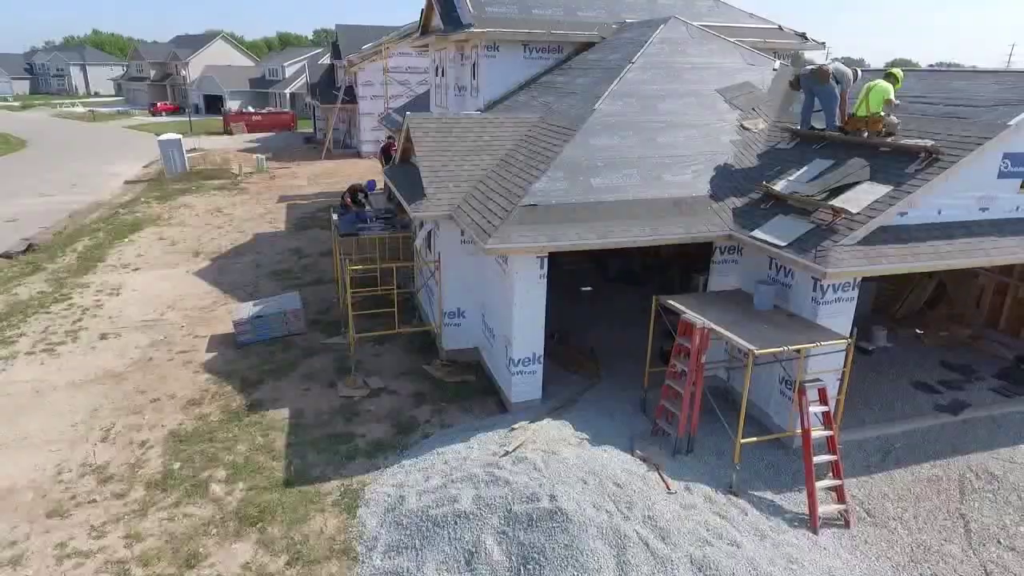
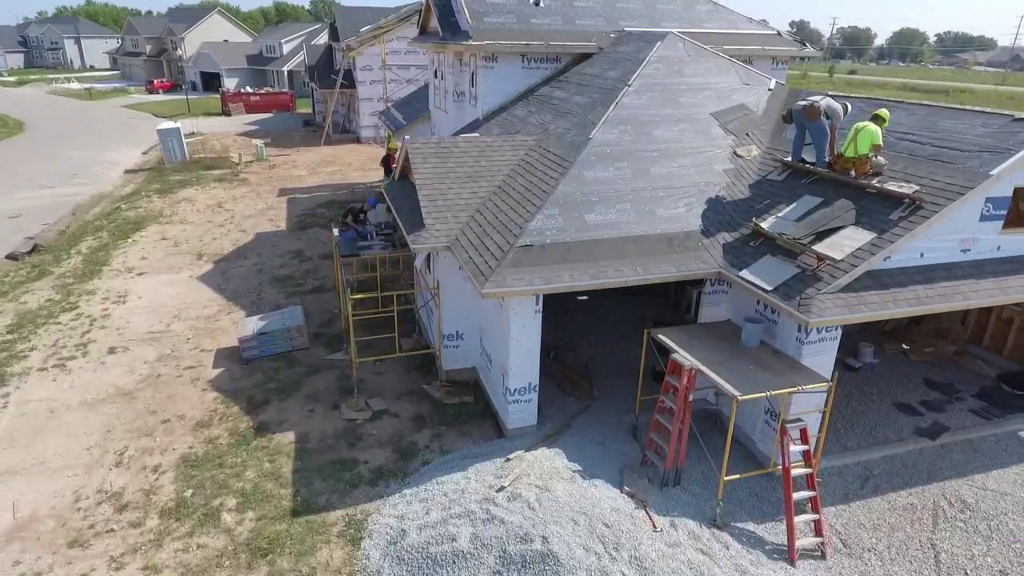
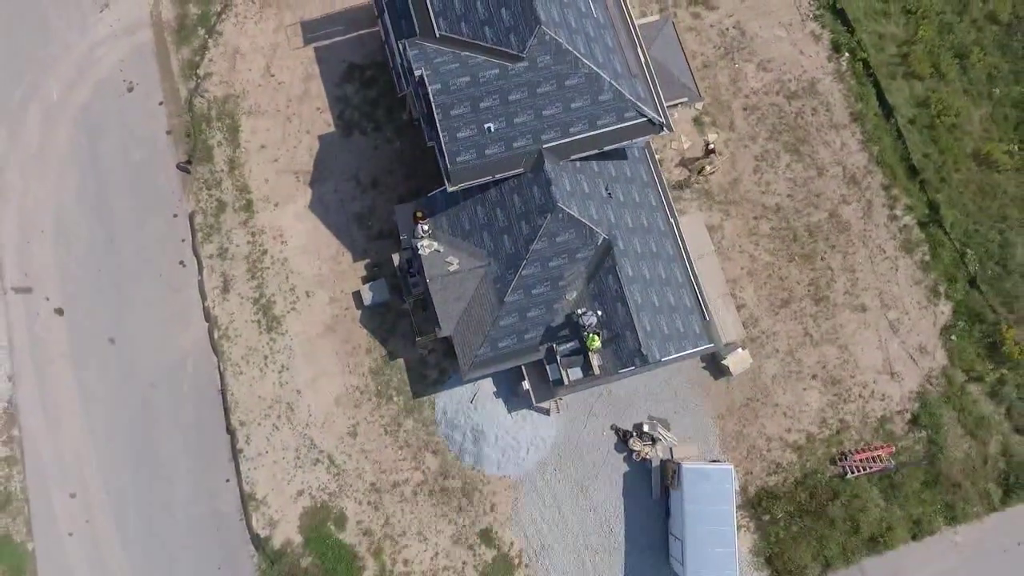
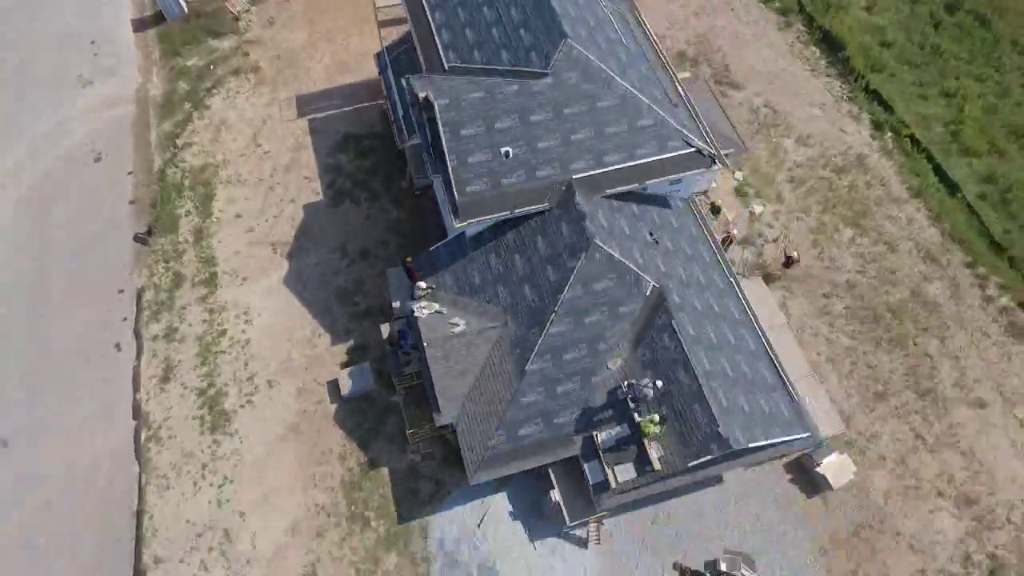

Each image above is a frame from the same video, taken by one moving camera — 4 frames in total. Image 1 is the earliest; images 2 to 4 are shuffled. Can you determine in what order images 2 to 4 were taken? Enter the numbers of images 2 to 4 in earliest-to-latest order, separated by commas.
2, 4, 3
